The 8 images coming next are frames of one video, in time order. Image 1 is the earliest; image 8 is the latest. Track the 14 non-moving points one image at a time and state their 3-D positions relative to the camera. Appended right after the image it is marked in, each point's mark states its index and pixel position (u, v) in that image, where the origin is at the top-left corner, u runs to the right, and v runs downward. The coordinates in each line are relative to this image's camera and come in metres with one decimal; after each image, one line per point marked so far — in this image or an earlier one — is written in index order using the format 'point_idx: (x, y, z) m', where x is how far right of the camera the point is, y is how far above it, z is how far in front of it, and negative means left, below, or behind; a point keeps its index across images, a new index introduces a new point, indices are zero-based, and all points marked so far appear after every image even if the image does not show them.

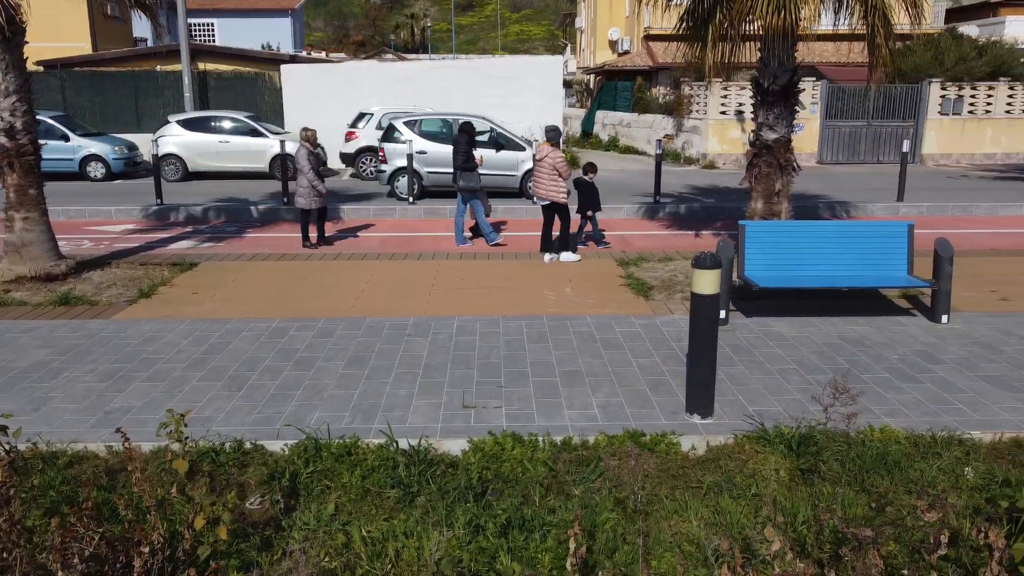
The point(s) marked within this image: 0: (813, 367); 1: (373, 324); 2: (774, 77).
0: (+2.2, -0.6, +6.0) m
1: (-1.2, -0.3, +6.9) m
2: (+2.6, +2.1, +8.1) m
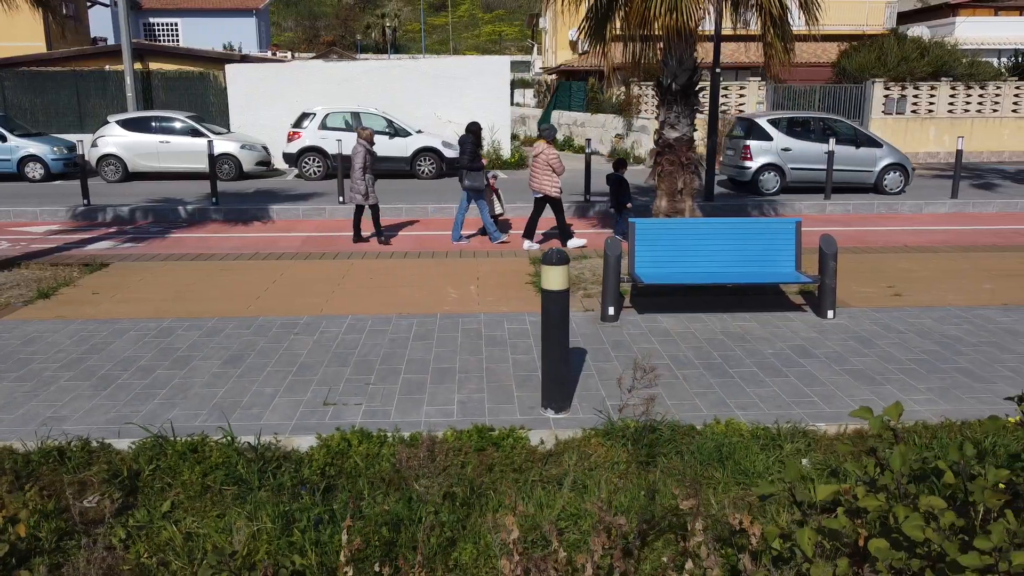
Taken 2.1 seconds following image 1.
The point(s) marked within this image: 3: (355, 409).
0: (+1.3, -0.5, +6.0) m
1: (-2.1, -0.3, +6.9) m
2: (+1.6, +2.1, +8.2) m
3: (-1.0, -0.8, +5.1) m
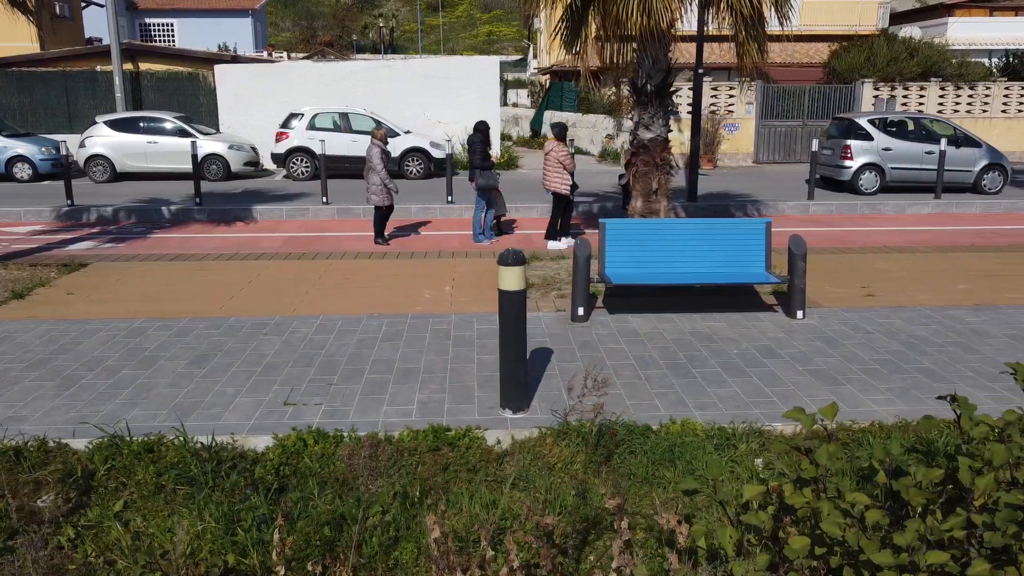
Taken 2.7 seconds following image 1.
0: (+1.0, -0.5, +6.1) m
1: (-2.4, -0.3, +7.0) m
2: (+1.4, +2.1, +8.2) m
3: (-1.2, -0.8, +5.1) m
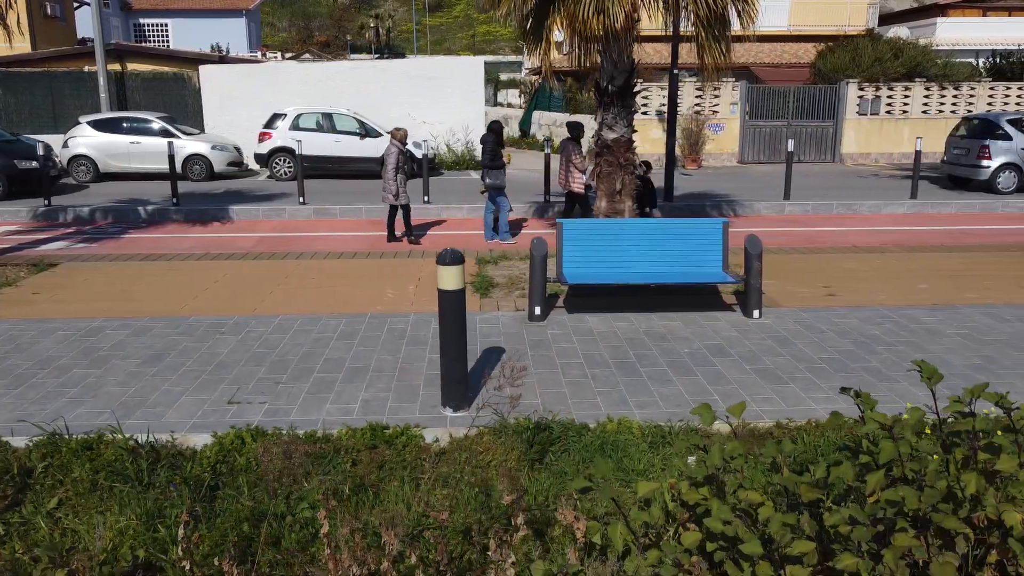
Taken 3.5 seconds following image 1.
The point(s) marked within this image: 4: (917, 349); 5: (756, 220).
0: (+0.6, -0.5, +6.1) m
1: (-2.7, -0.3, +7.0) m
2: (+1.0, +2.1, +8.3) m
3: (-1.6, -0.8, +5.2) m
4: (+3.1, -0.5, +6.3) m
5: (+3.7, +1.0, +12.4) m
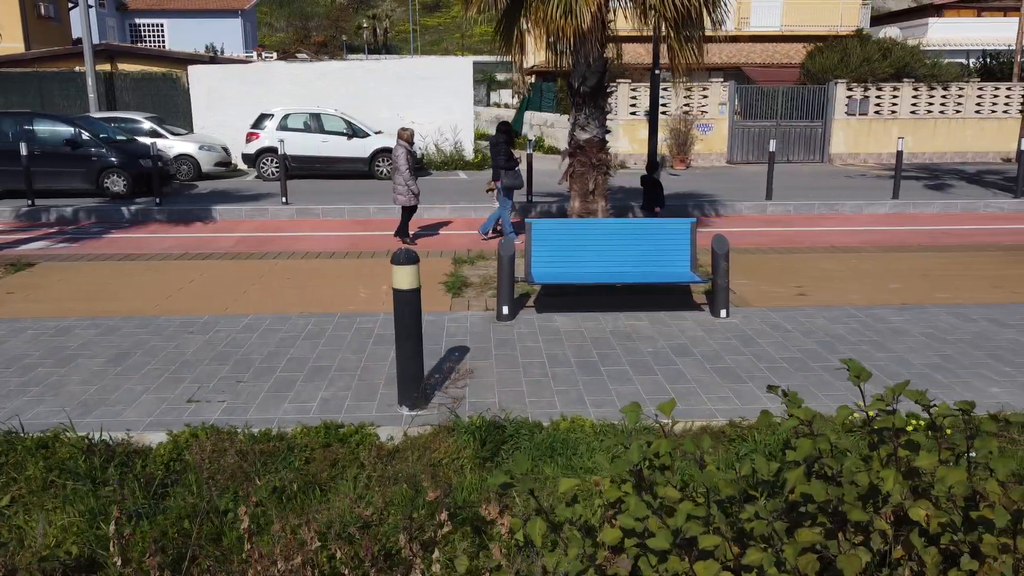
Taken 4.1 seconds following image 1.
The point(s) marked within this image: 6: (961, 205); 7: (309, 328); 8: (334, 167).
0: (+0.4, -0.5, +6.1) m
1: (-3.0, -0.3, +7.0) m
2: (+0.7, +2.1, +8.3) m
3: (-1.9, -0.8, +5.2) m
4: (+2.8, -0.5, +6.4) m
5: (+3.4, +1.0, +12.4) m
6: (+7.1, +1.3, +13.1) m
7: (-1.7, -0.3, +6.9) m
8: (-3.7, +2.5, +17.2) m
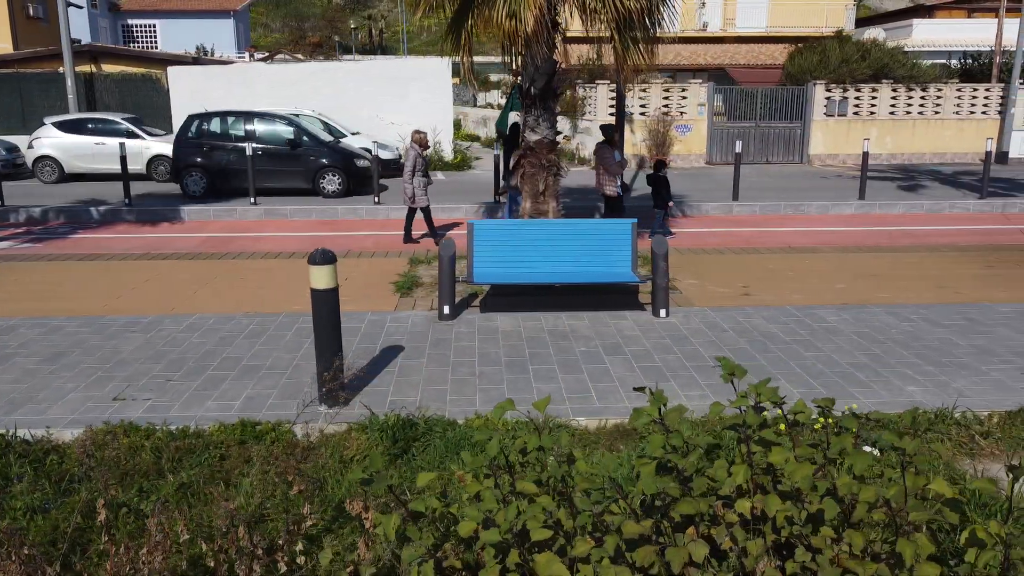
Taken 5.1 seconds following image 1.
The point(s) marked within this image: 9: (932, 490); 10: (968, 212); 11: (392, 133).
0: (-0.1, -0.5, +6.2) m
1: (-3.5, -0.3, +7.1) m
2: (+0.2, +2.1, +8.4) m
3: (-2.4, -0.7, +5.3) m
4: (+2.3, -0.5, +6.5) m
5: (+2.9, +1.0, +12.5) m
6: (+6.6, +1.3, +13.2) m
7: (-2.2, -0.3, +7.0) m
8: (-4.2, +2.5, +17.3) m
9: (+1.5, -0.7, +2.9) m
10: (+7.3, +1.2, +13.1) m
11: (-2.8, +3.7, +19.4) m
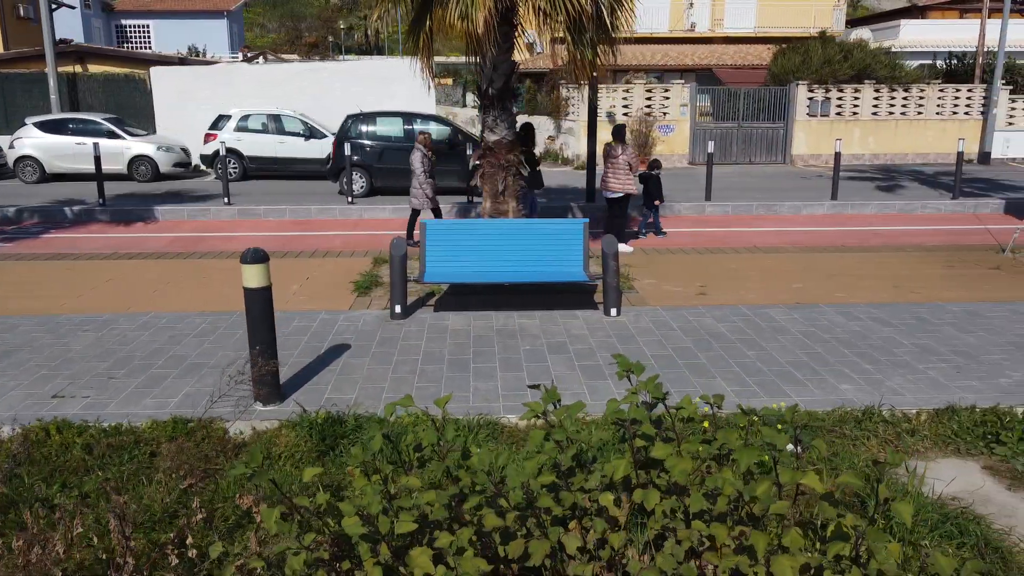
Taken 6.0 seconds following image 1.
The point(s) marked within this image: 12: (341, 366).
0: (-0.6, -0.5, +6.3) m
1: (-3.9, -0.3, +7.2) m
2: (-0.2, +2.1, +8.4) m
3: (-2.8, -0.7, +5.4) m
4: (+1.9, -0.5, +6.5) m
5: (+2.5, +1.0, +12.5) m
6: (+6.2, +1.3, +13.2) m
7: (-2.6, -0.3, +7.0) m
8: (-4.7, +2.5, +17.4) m
9: (+1.0, -0.7, +3.0) m
10: (+6.8, +1.2, +13.2) m
11: (-3.3, +3.7, +19.5) m
12: (-1.3, -0.6, +6.1) m
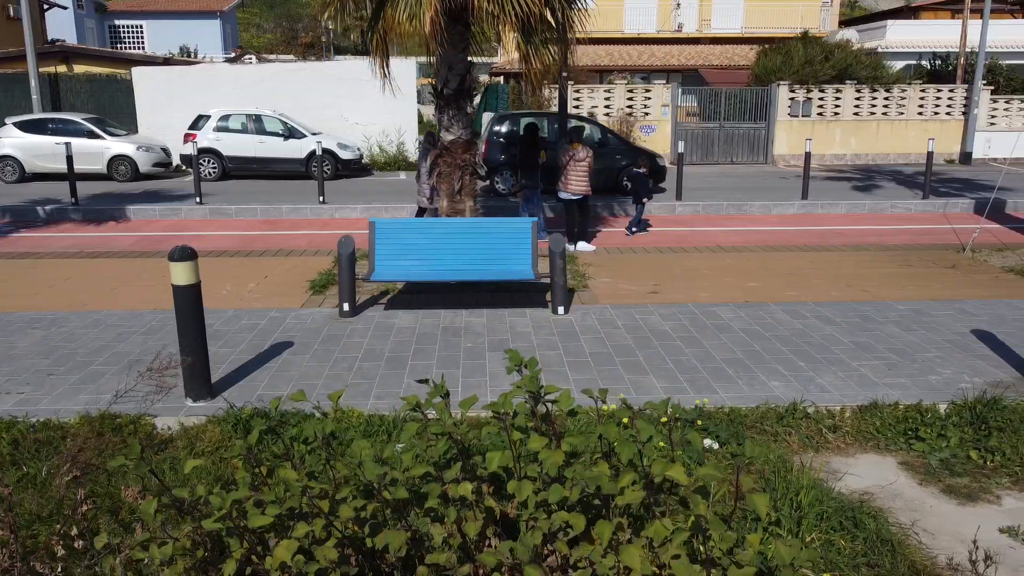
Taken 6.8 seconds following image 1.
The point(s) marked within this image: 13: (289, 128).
0: (-1.0, -0.5, +6.3) m
1: (-4.4, -0.3, +7.2) m
2: (-0.7, +2.1, +8.5) m
3: (-3.3, -0.7, +5.4) m
4: (+1.4, -0.4, +6.6) m
5: (+2.0, +1.0, +12.6) m
6: (+5.7, +1.3, +13.3) m
7: (-3.1, -0.3, +7.1) m
8: (-5.1, +2.5, +17.4) m
9: (+0.6, -0.7, +3.1) m
10: (+6.4, +1.2, +13.2) m
11: (-3.7, +3.7, +19.6) m
12: (-1.7, -0.6, +6.1) m
13: (-4.7, +3.4, +17.5) m
